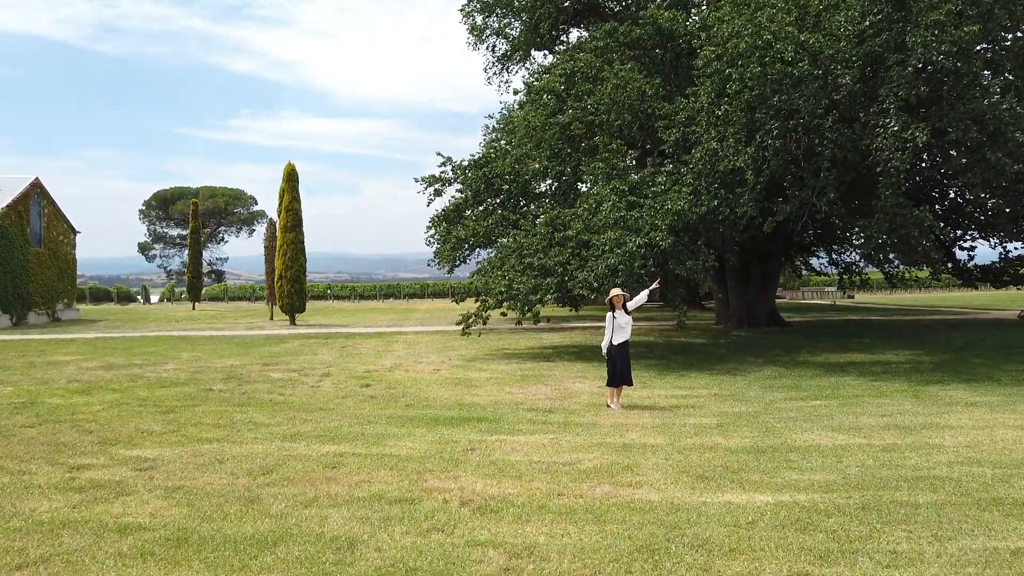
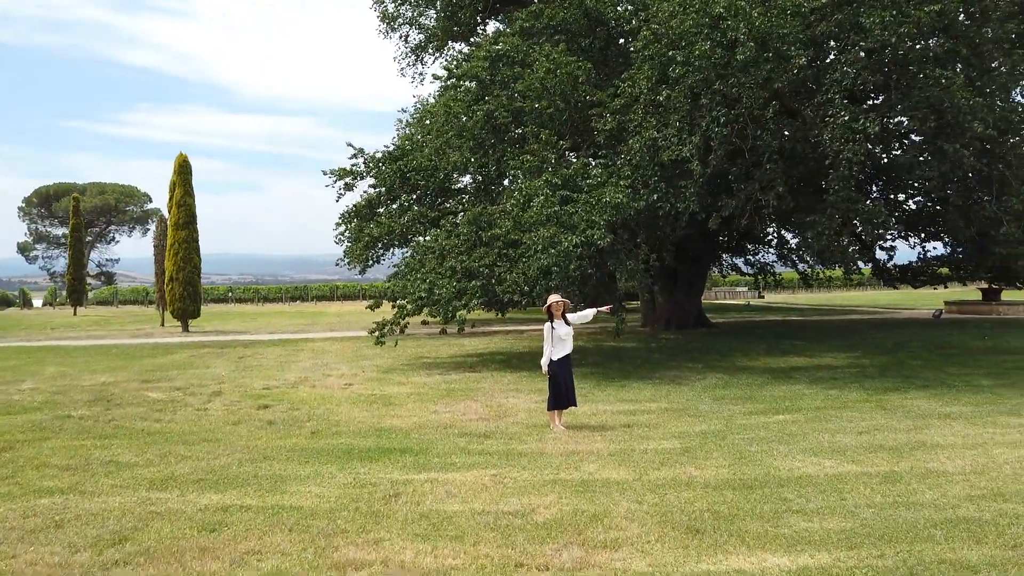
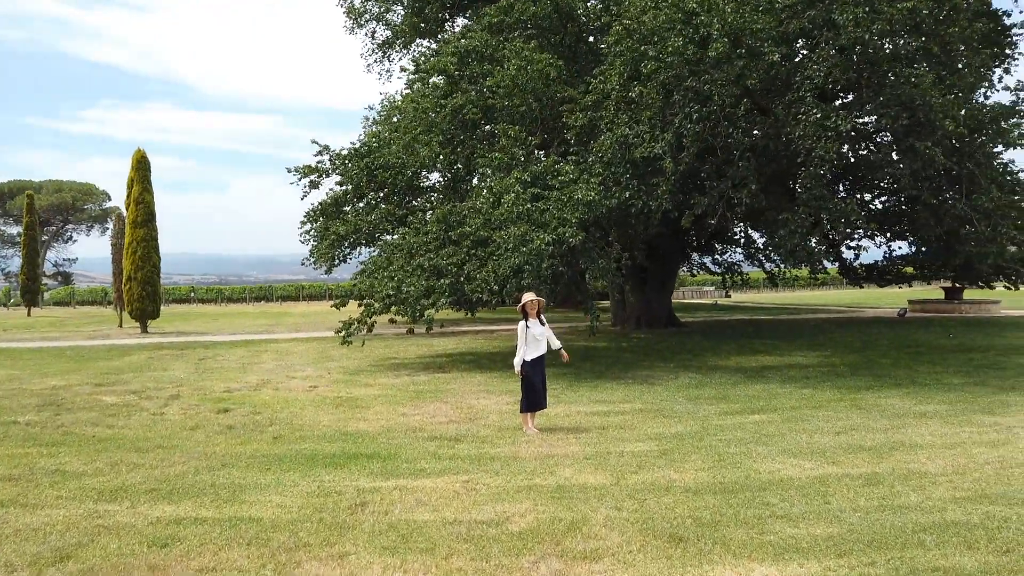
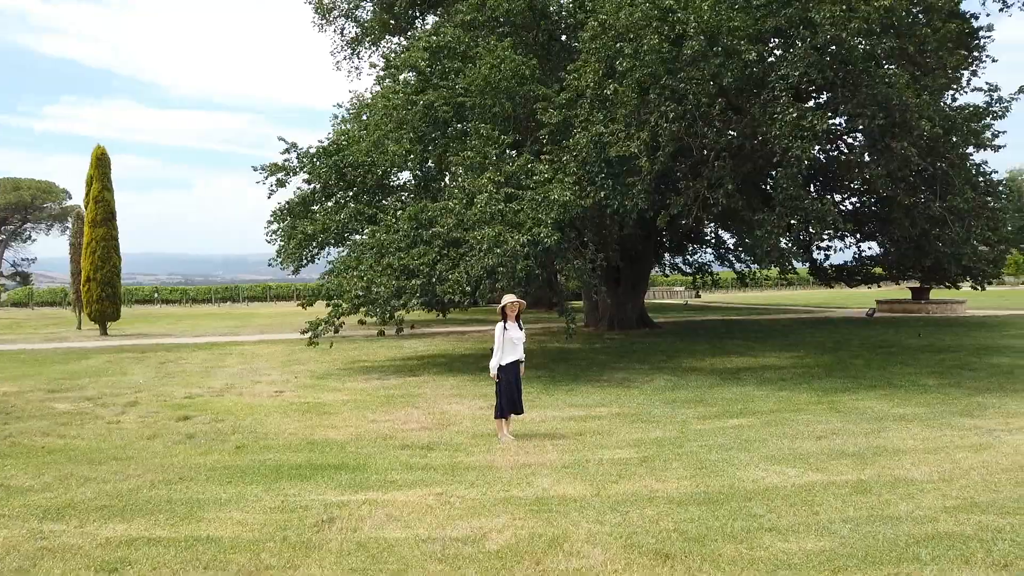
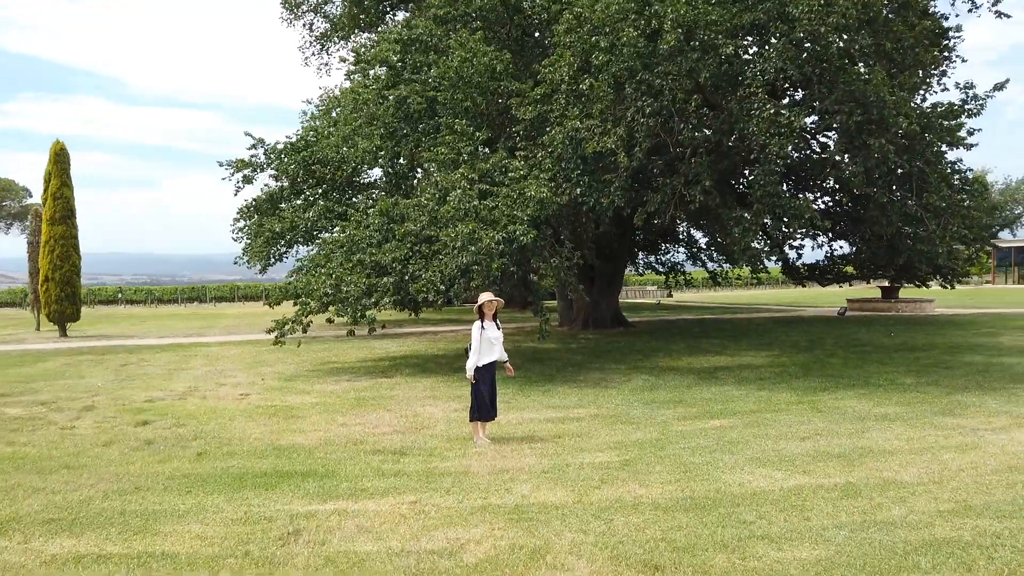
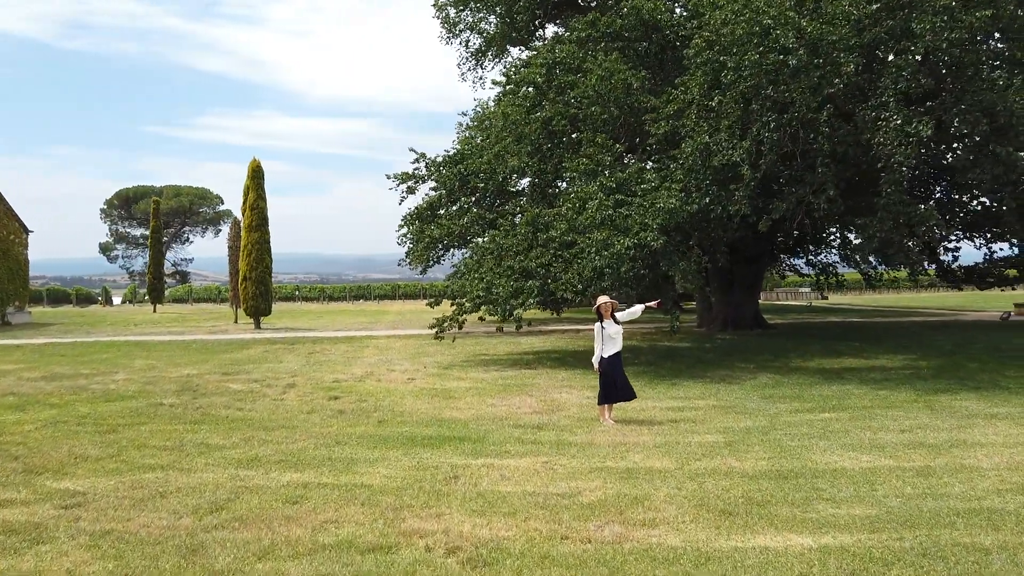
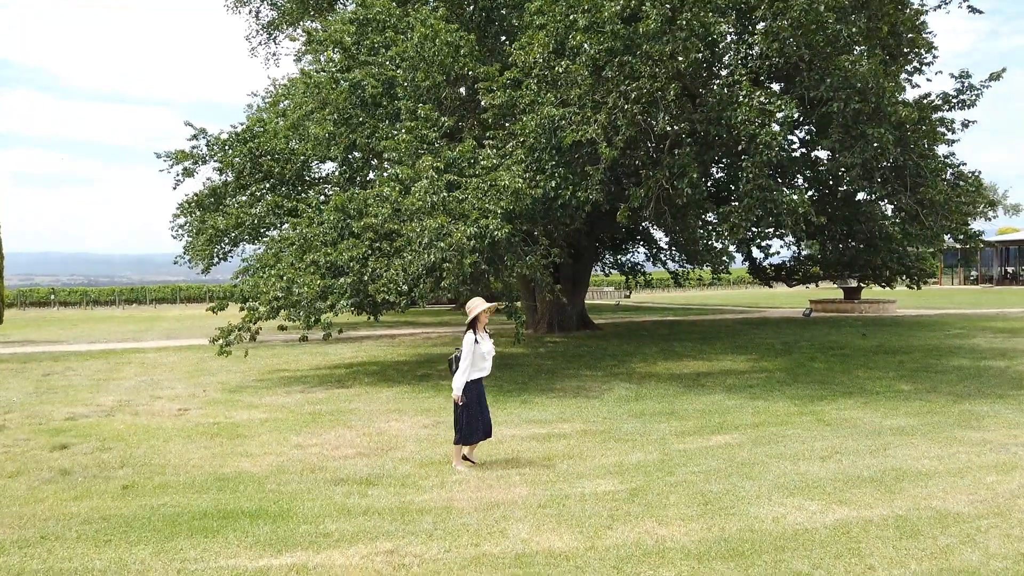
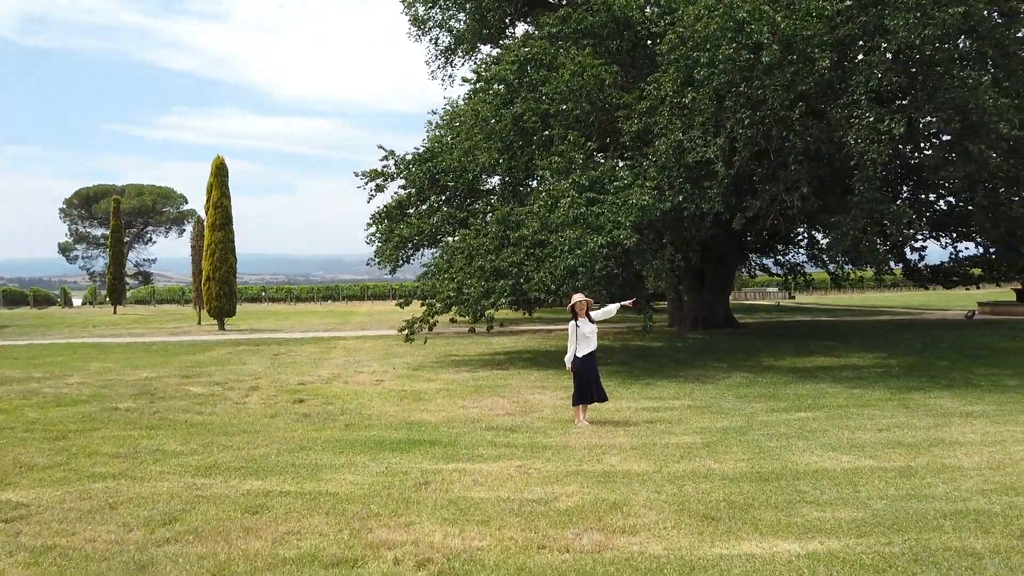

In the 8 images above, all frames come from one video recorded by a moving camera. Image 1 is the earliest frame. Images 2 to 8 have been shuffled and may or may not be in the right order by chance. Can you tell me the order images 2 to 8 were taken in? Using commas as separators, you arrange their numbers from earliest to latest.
6, 8, 2, 3, 4, 5, 7
